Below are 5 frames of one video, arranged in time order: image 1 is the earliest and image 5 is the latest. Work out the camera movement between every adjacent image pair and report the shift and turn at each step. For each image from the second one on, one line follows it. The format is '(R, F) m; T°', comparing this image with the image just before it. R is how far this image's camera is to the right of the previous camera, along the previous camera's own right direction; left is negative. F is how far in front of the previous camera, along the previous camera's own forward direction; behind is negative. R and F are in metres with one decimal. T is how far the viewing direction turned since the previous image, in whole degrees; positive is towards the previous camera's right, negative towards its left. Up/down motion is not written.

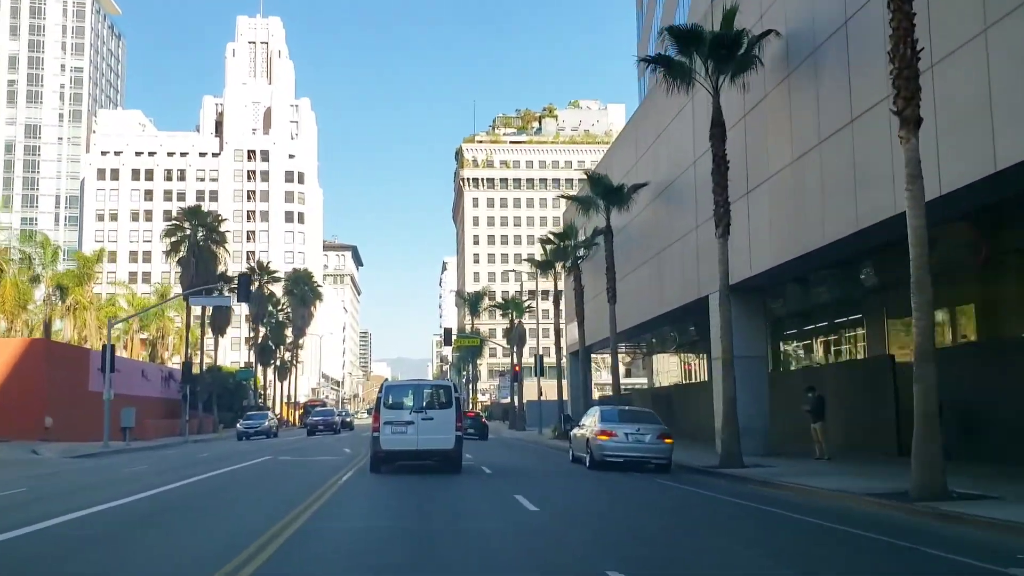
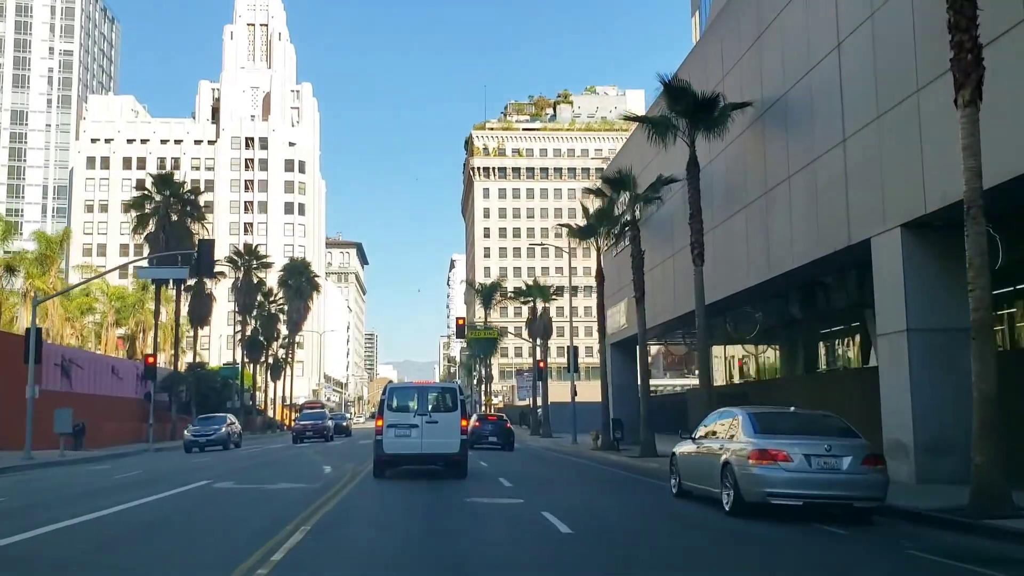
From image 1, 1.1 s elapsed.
(-1.1, +8.8) m; 0°
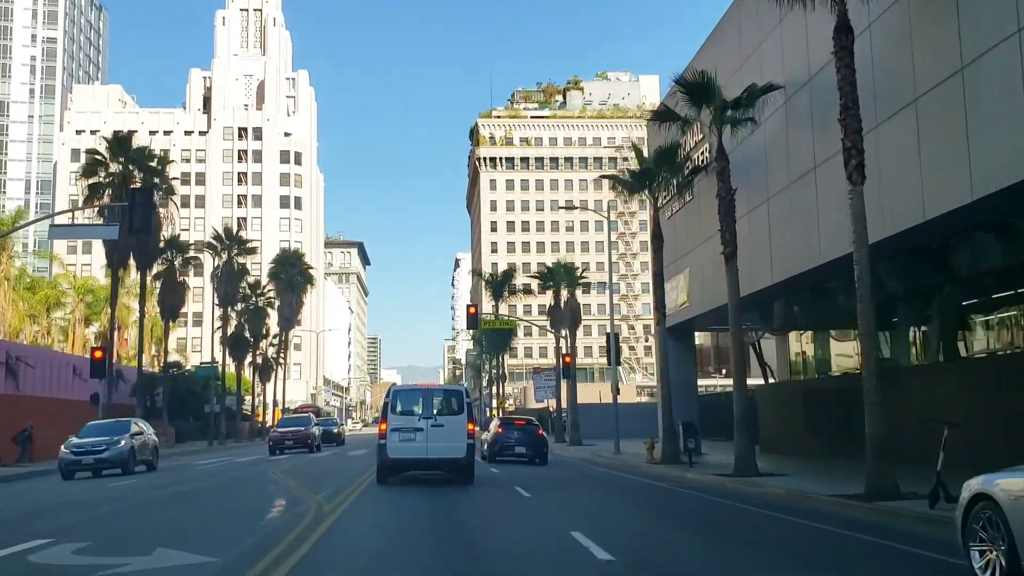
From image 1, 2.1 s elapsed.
(-1.0, +7.9) m; 0°
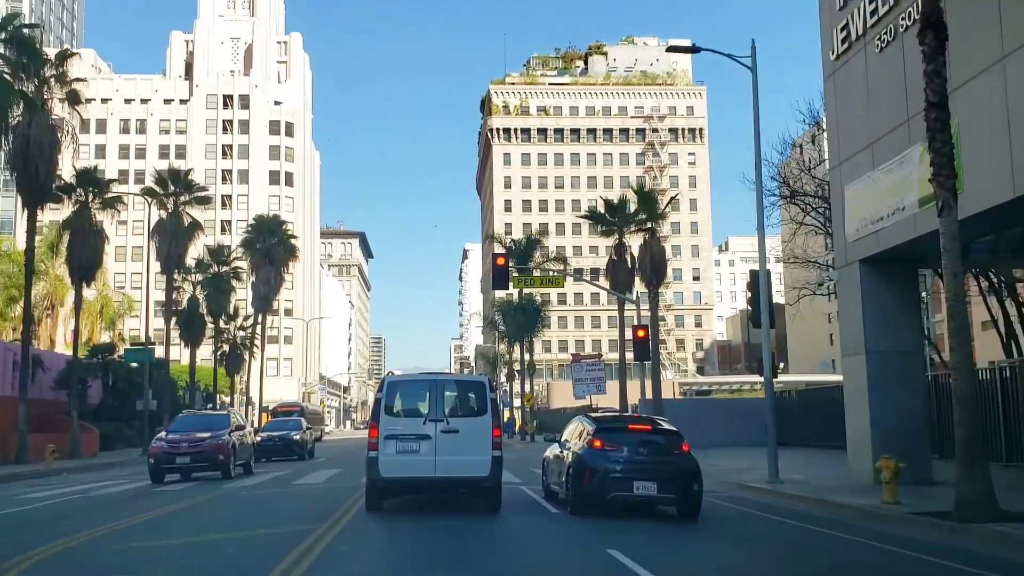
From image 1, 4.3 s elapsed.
(-1.6, +14.4) m; 0°
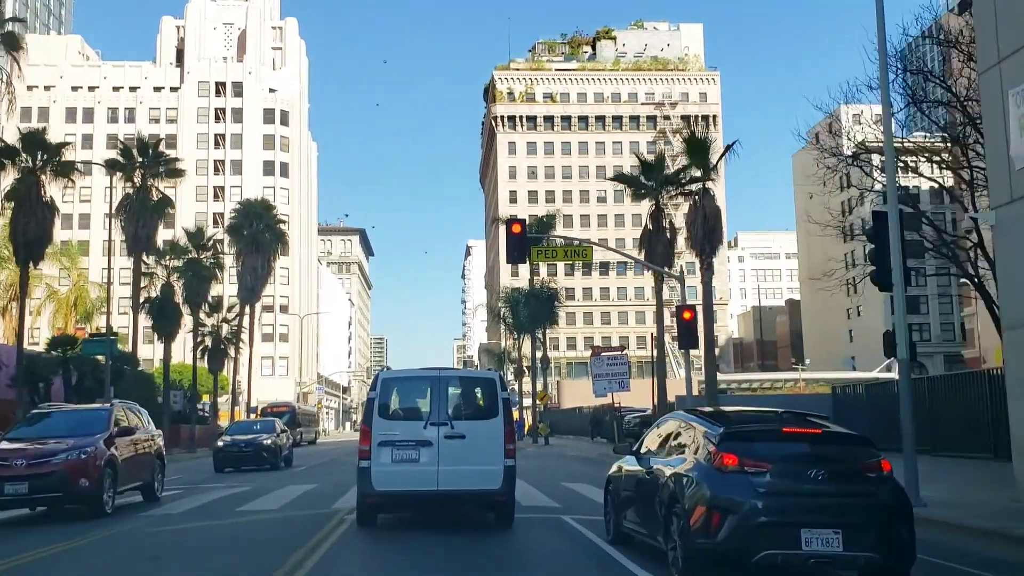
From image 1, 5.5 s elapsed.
(-0.5, +5.3) m; 0°
